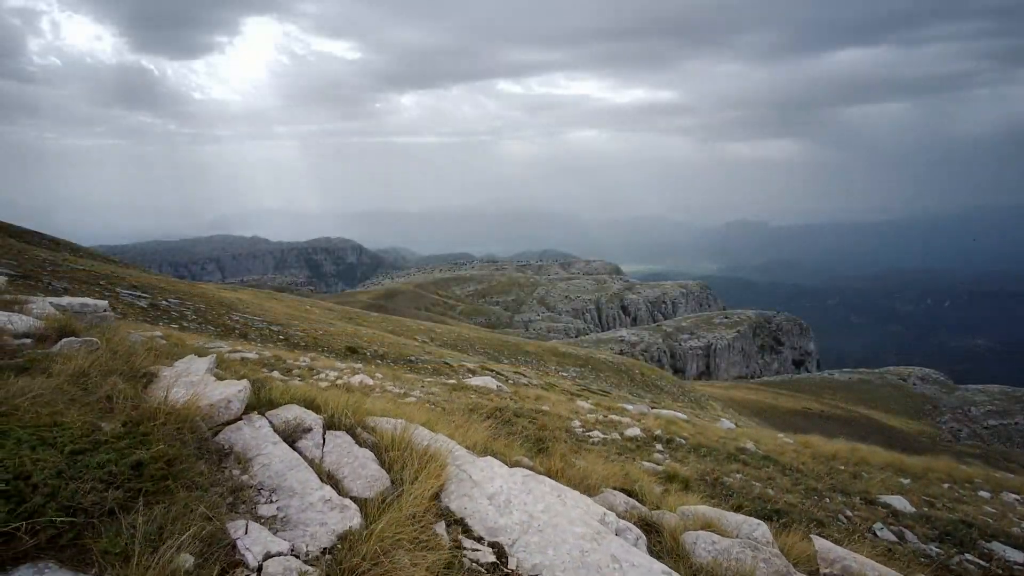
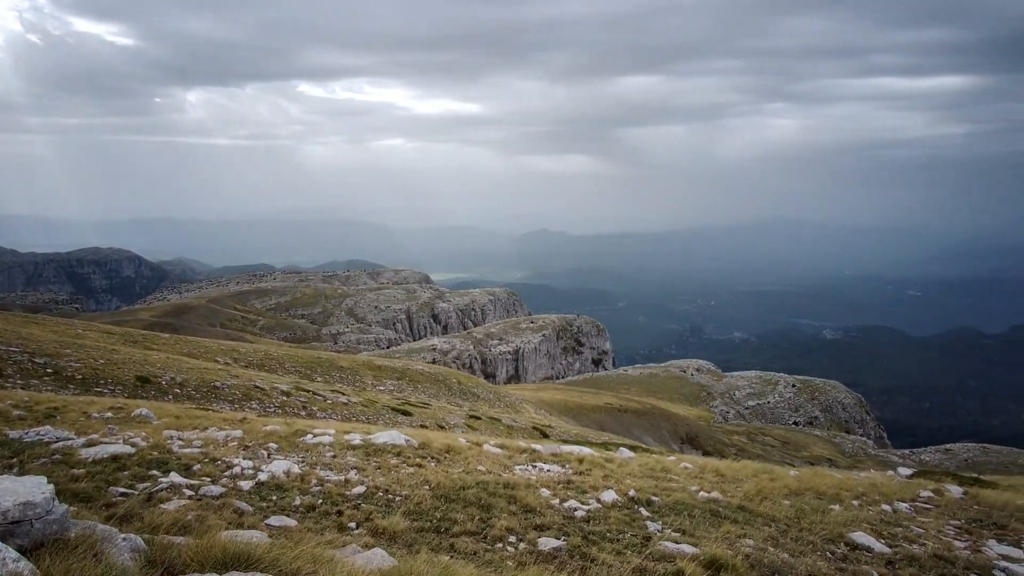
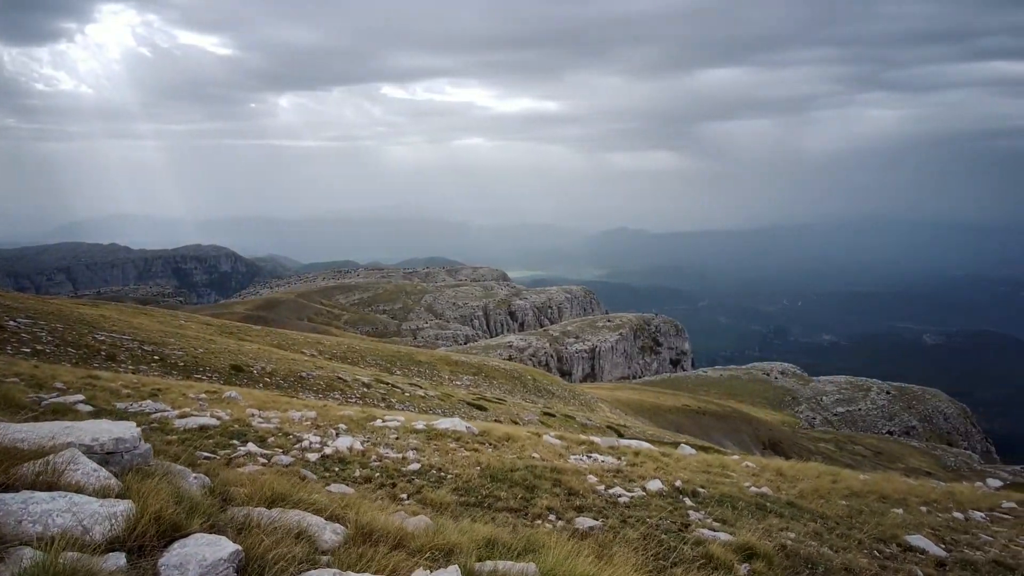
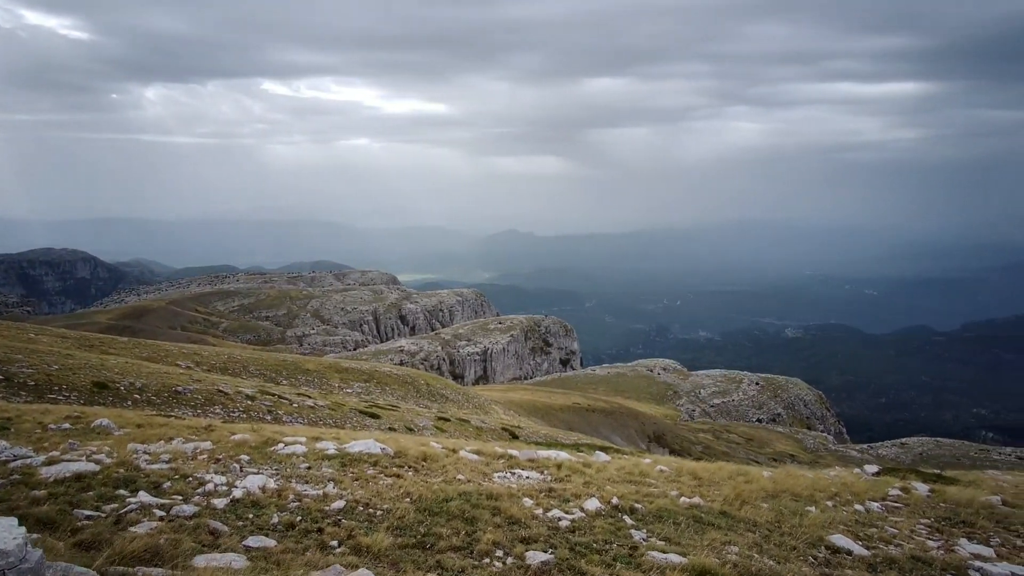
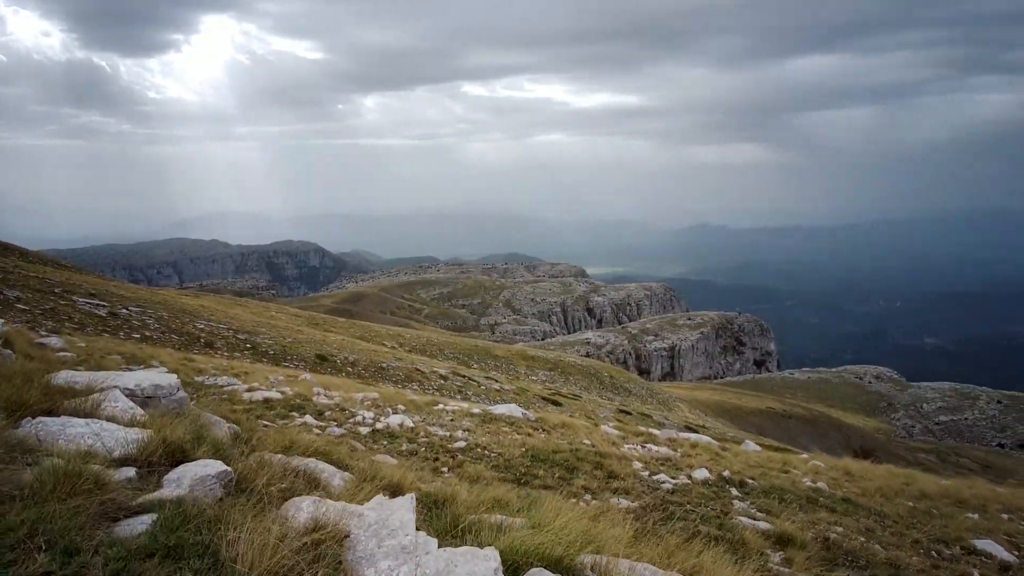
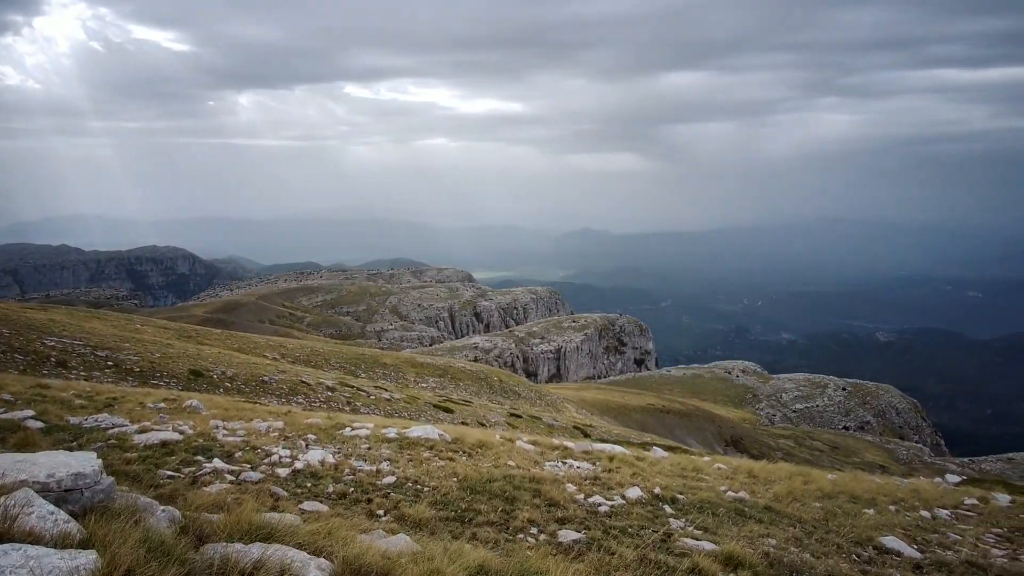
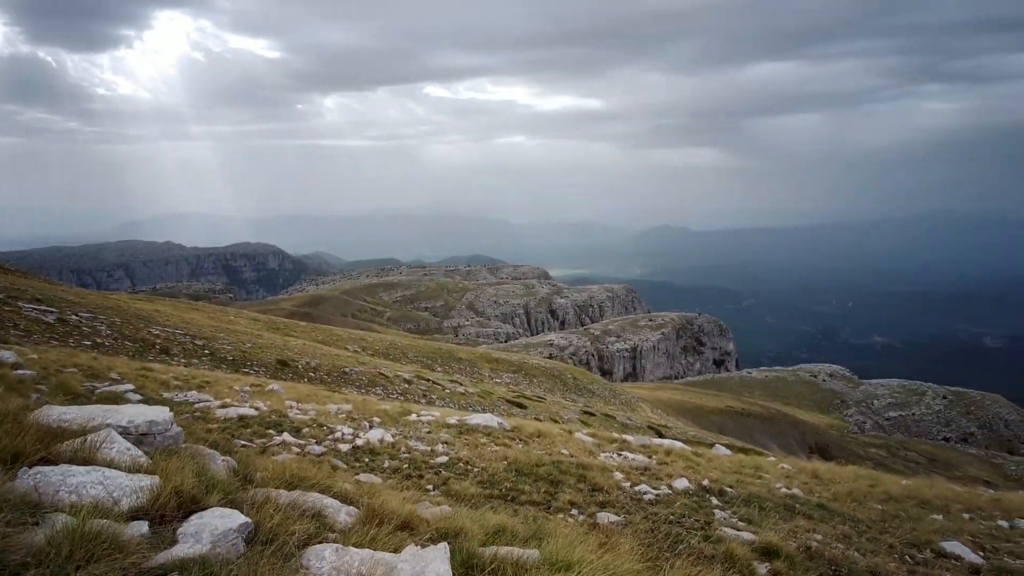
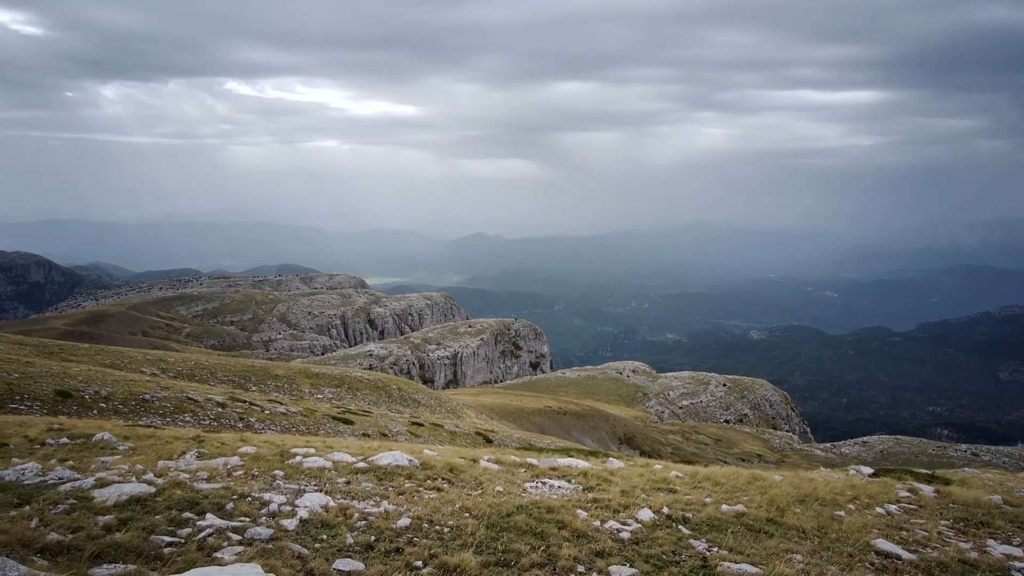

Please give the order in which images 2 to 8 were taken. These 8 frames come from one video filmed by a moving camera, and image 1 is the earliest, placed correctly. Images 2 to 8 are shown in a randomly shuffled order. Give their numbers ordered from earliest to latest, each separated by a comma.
5, 7, 3, 6, 2, 4, 8
